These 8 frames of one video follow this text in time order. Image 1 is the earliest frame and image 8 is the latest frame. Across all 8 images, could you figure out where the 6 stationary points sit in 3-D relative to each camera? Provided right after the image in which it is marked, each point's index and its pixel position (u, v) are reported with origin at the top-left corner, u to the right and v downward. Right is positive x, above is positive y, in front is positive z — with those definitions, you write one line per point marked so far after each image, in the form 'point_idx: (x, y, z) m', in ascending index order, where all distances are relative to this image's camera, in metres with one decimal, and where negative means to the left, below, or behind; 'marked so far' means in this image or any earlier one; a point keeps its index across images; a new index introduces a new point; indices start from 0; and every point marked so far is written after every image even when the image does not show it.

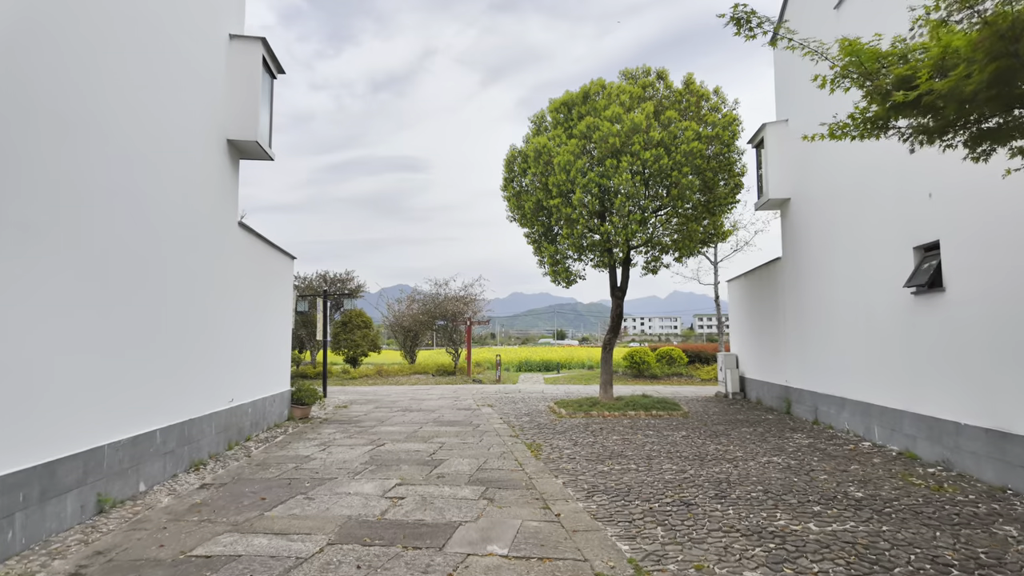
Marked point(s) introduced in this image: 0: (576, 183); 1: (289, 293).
0: (+1.0, +1.7, +9.2) m
1: (-3.6, -0.1, +9.4) m
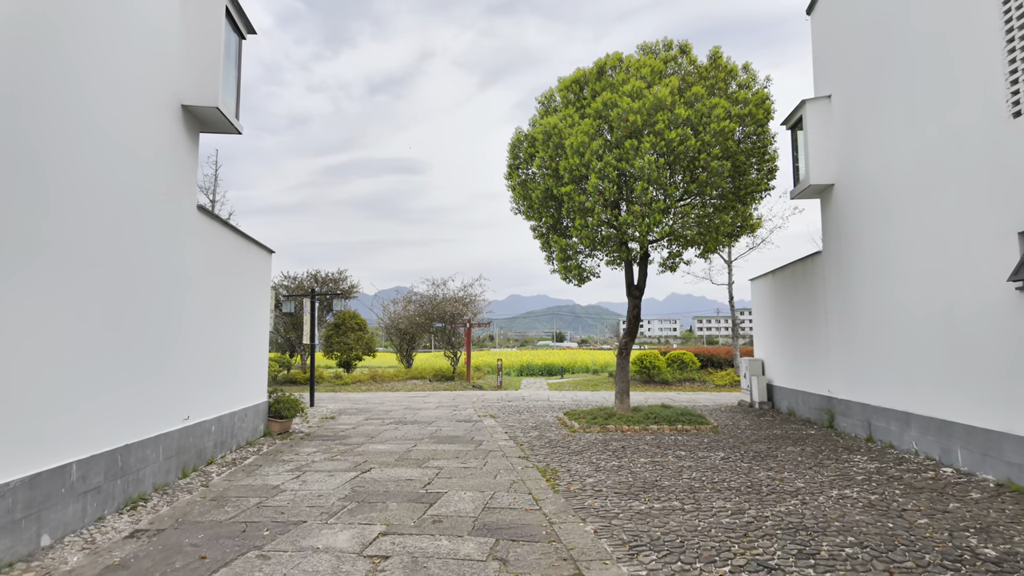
0: (+1.1, +1.7, +8.2) m
1: (-3.5, 0.0, +8.3) m
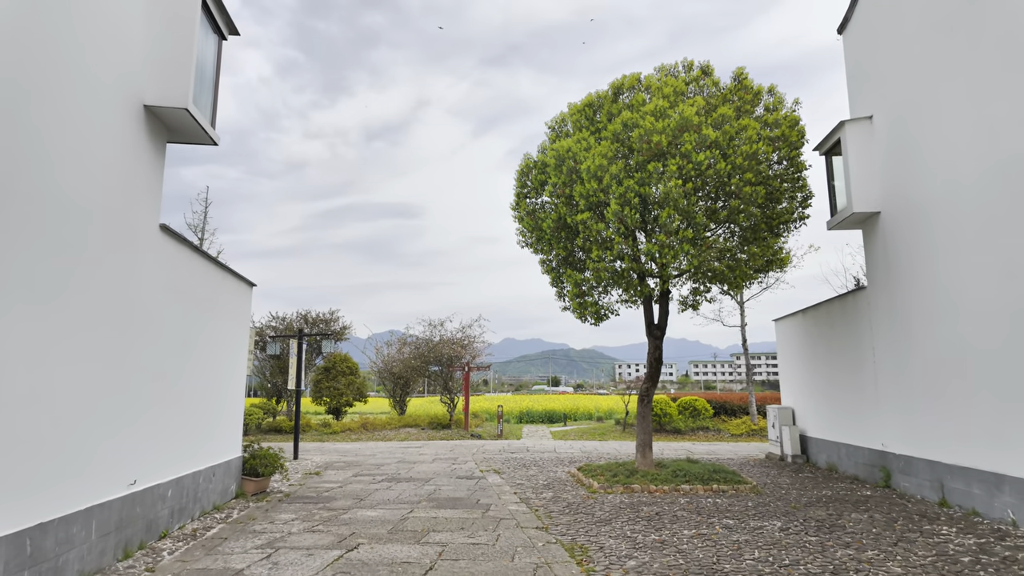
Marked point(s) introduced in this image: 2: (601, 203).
0: (+1.2, +1.2, +7.4) m
1: (-3.4, -0.5, +7.3) m
2: (+1.1, +1.1, +7.5) m
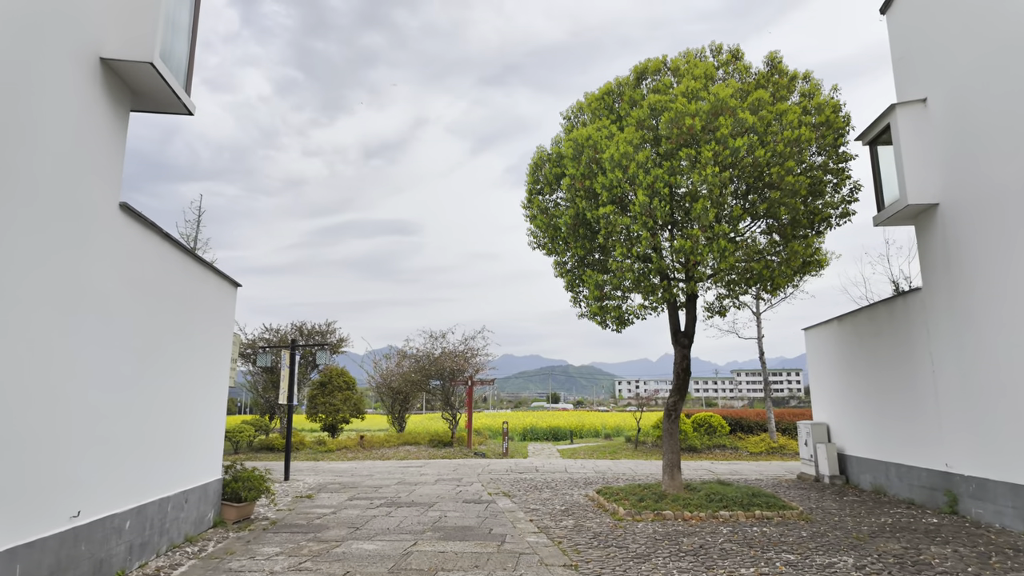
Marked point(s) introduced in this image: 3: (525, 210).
0: (+1.4, +1.2, +6.7) m
1: (-3.2, -0.5, +6.6) m
2: (+1.3, +1.1, +6.8) m
3: (+0.2, +1.2, +8.7) m
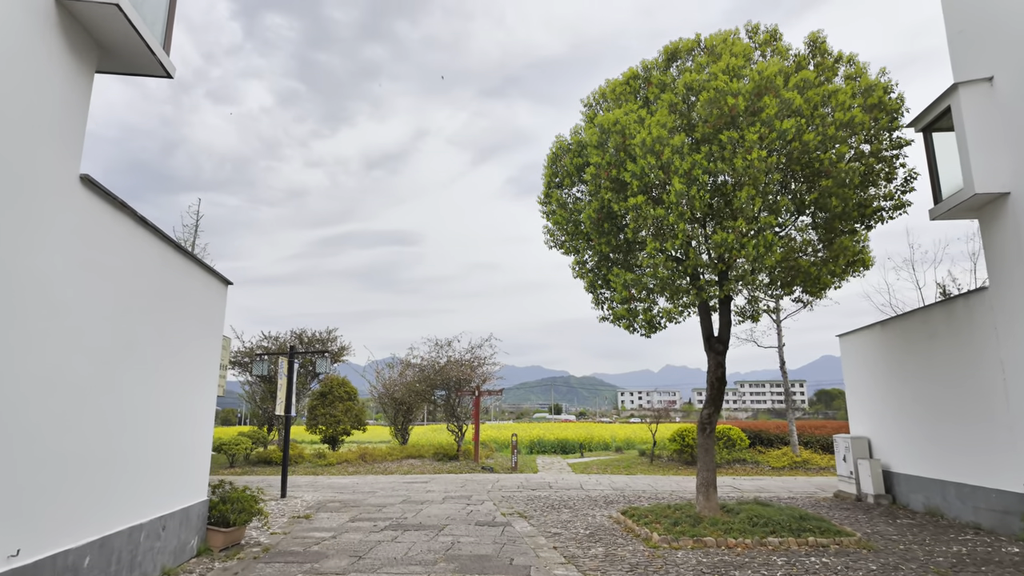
0: (+1.6, +1.2, +6.0) m
1: (-3.0, -0.5, +5.9) m
2: (+1.5, +1.1, +6.1) m
3: (+0.4, +1.1, +8.0) m
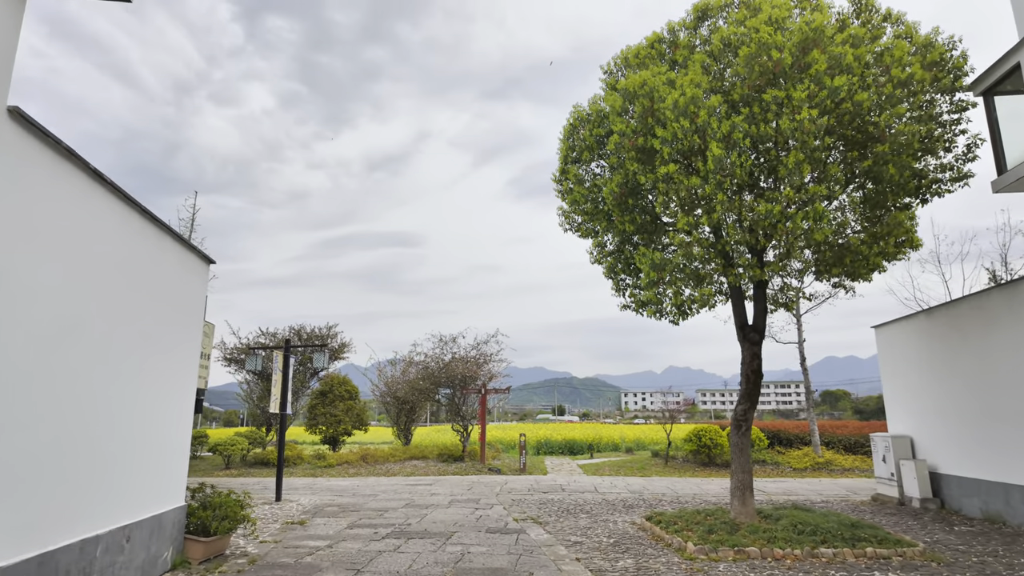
0: (+1.8, +1.4, +5.4) m
1: (-2.9, -0.3, +5.3) m
2: (+1.7, +1.3, +5.5) m
3: (+0.6, +1.3, +7.4) m
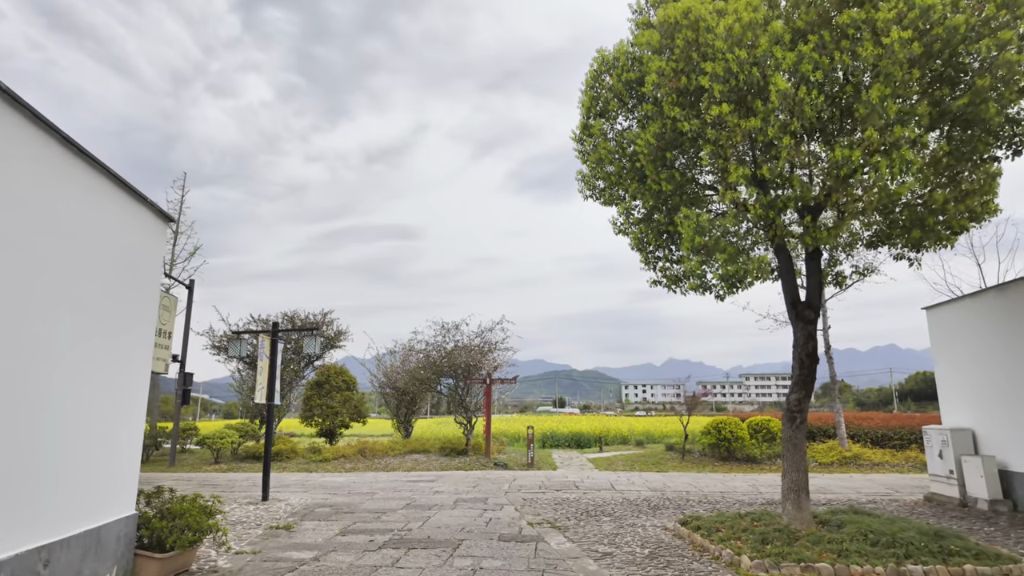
0: (+1.9, +1.7, +4.5) m
1: (-2.7, -0.1, +4.4) m
2: (+1.8, +1.6, +4.6) m
3: (+0.7, +1.6, +6.5) m
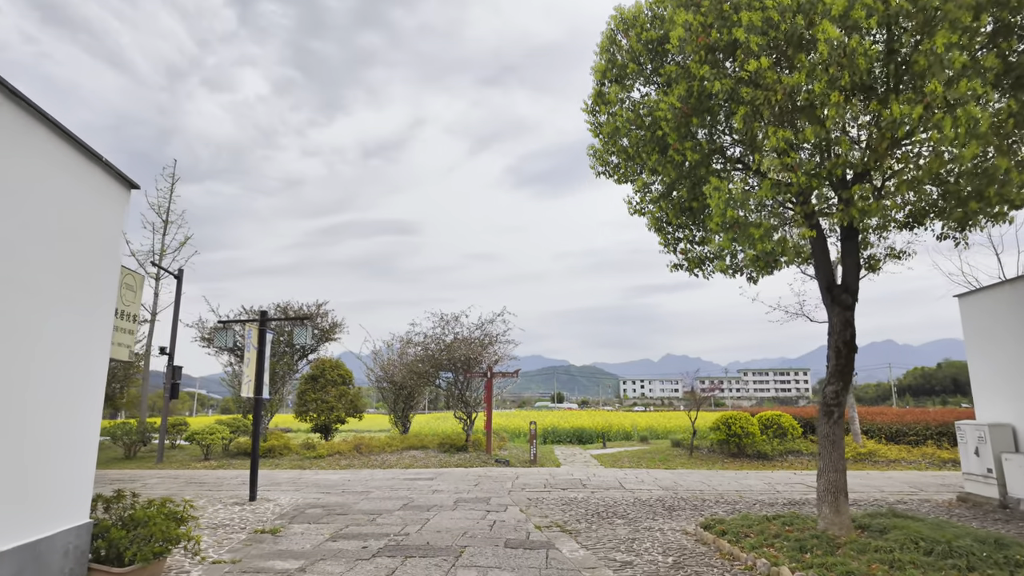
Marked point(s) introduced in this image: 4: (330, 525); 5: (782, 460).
0: (+2.0, +1.8, +4.0) m
1: (-2.6, +0.1, +3.8) m
2: (+1.9, +1.7, +4.1) m
3: (+0.8, +1.8, +5.9) m
4: (-1.9, -2.5, +6.1) m
5: (+5.6, -3.5, +12.0) m
